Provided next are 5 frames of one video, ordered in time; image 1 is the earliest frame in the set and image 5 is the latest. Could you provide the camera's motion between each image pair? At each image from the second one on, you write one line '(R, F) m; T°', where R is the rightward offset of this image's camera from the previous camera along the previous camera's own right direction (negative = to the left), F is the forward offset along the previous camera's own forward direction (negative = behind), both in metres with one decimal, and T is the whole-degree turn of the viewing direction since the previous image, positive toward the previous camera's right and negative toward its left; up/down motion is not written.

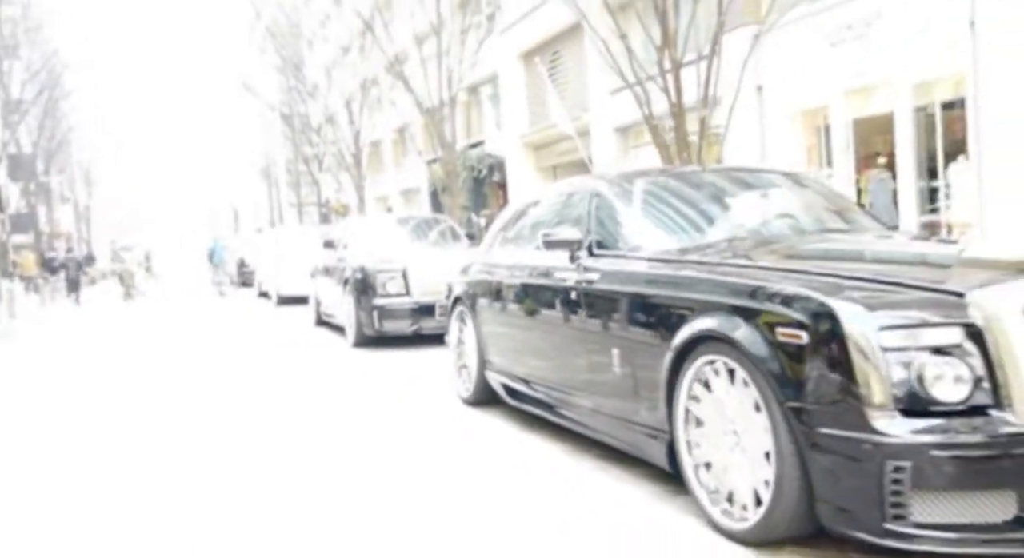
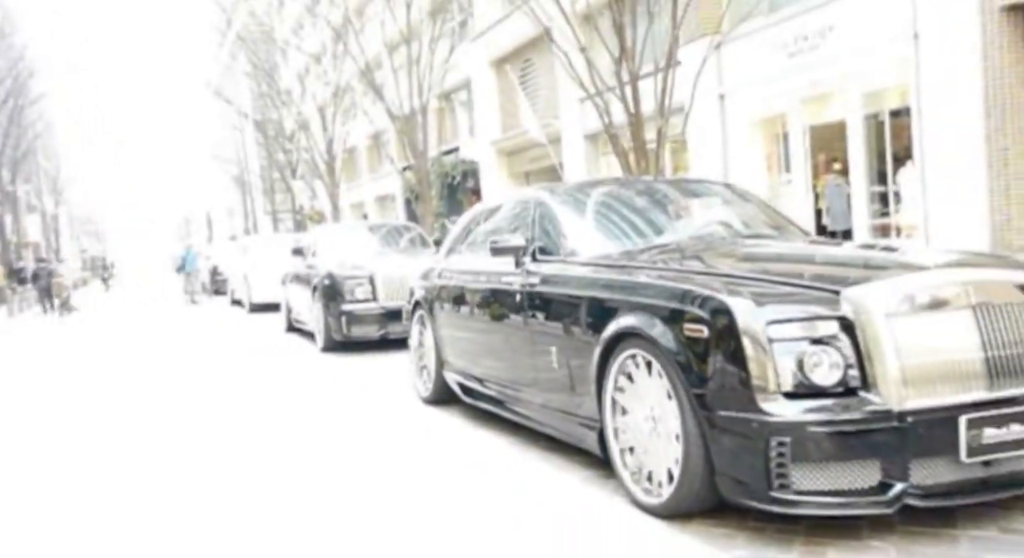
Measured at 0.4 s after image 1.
(+0.2, -0.4) m; +2°
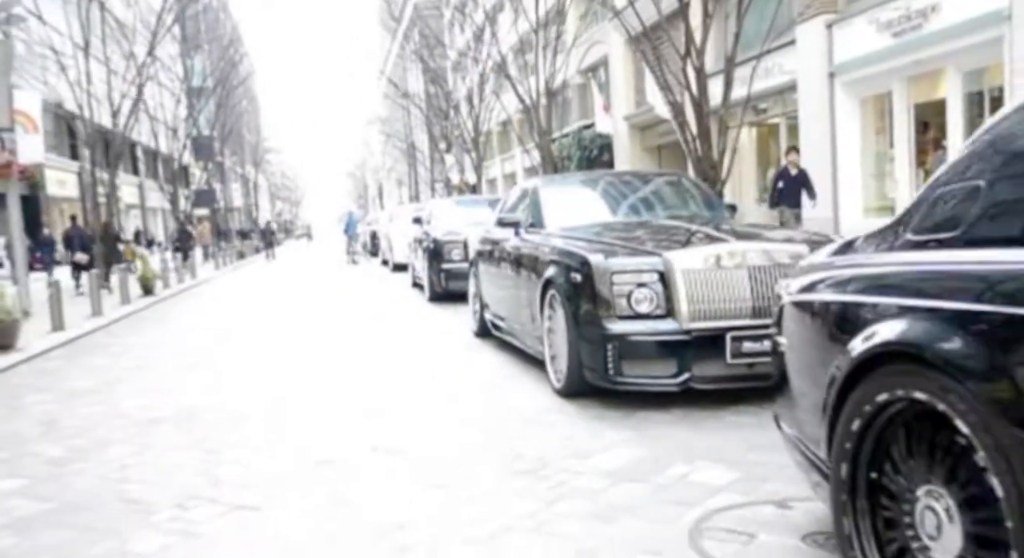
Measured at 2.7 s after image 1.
(+1.4, -2.0) m; -11°
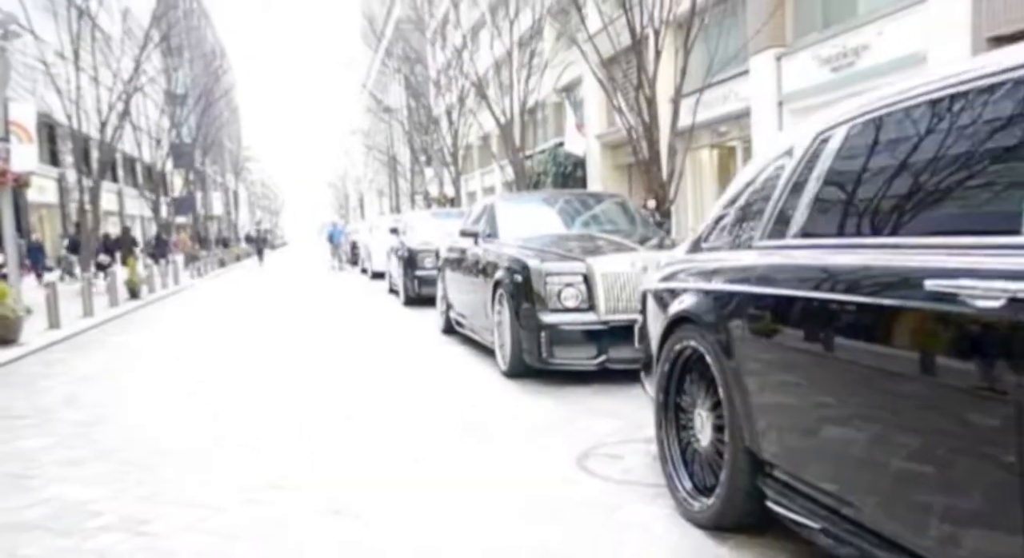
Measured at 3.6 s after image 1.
(+0.2, -1.3) m; +1°
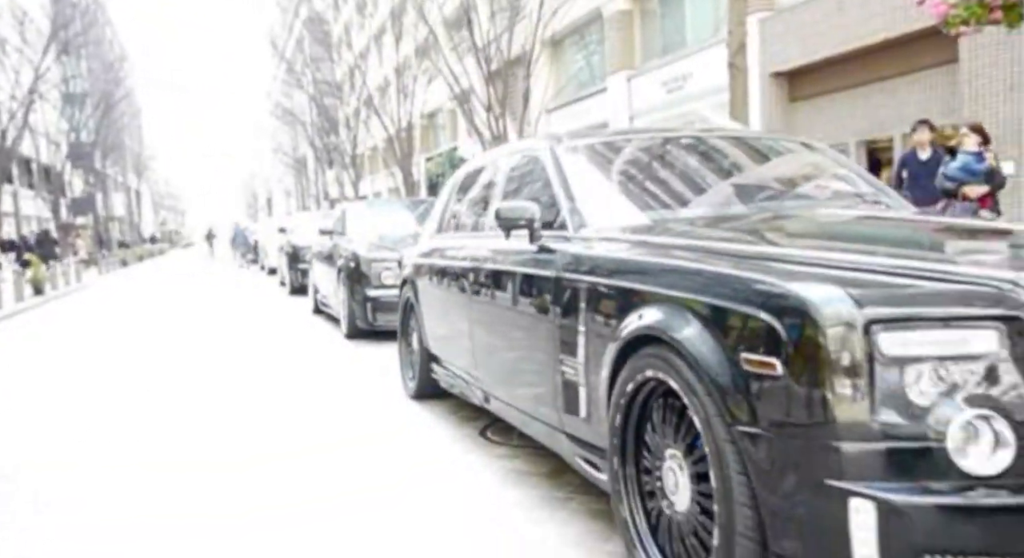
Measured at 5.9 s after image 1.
(+0.9, -2.6) m; +6°
